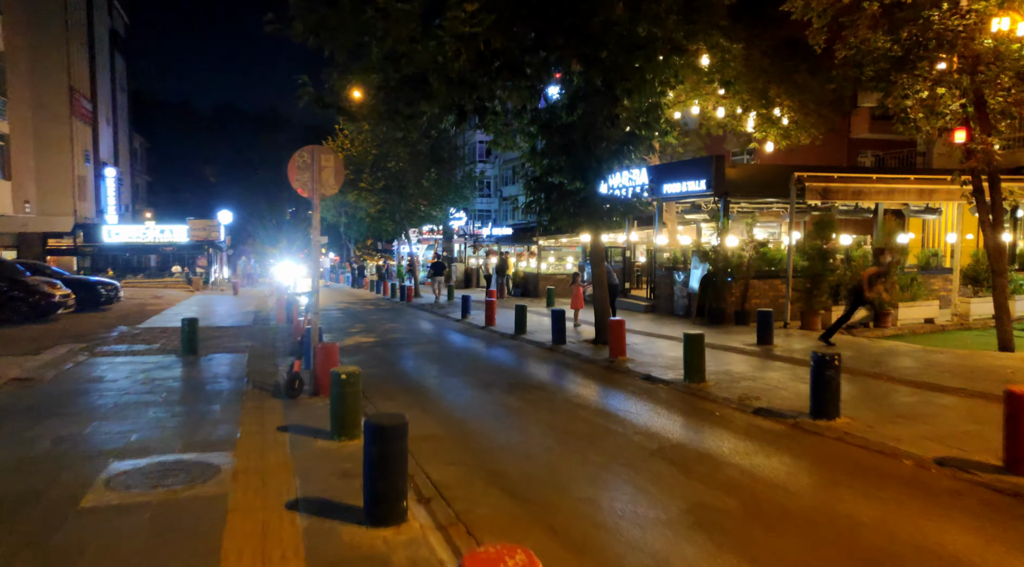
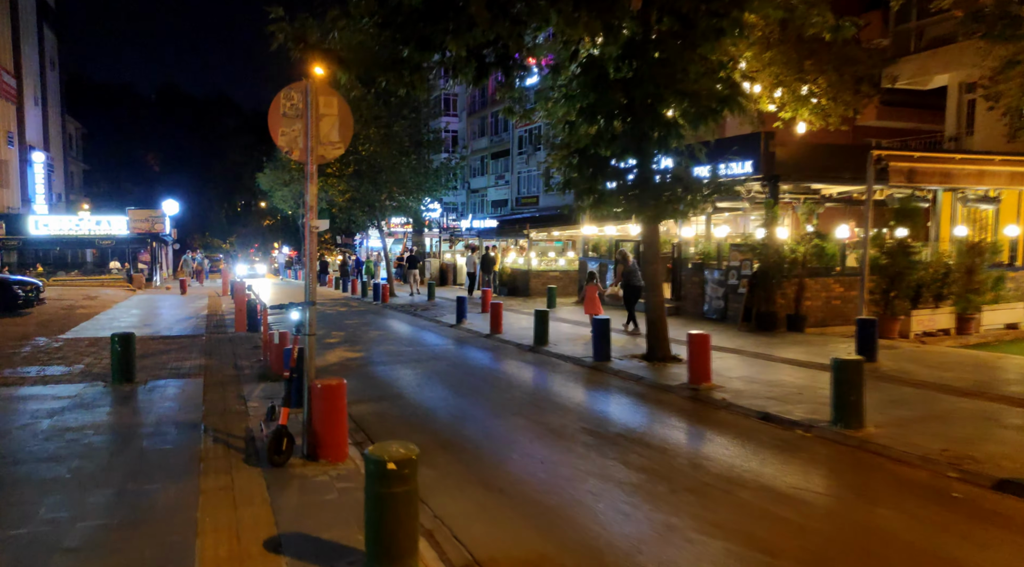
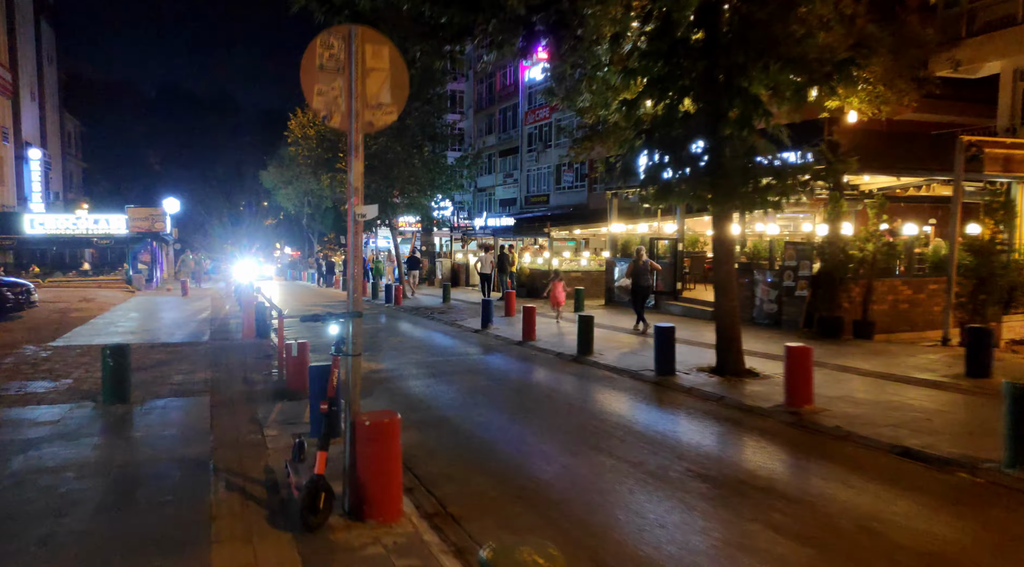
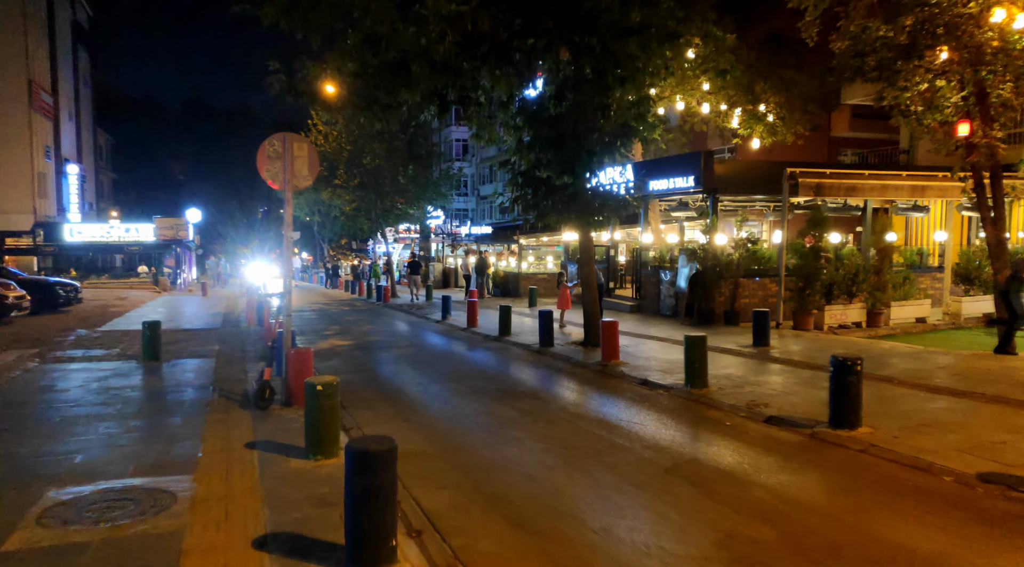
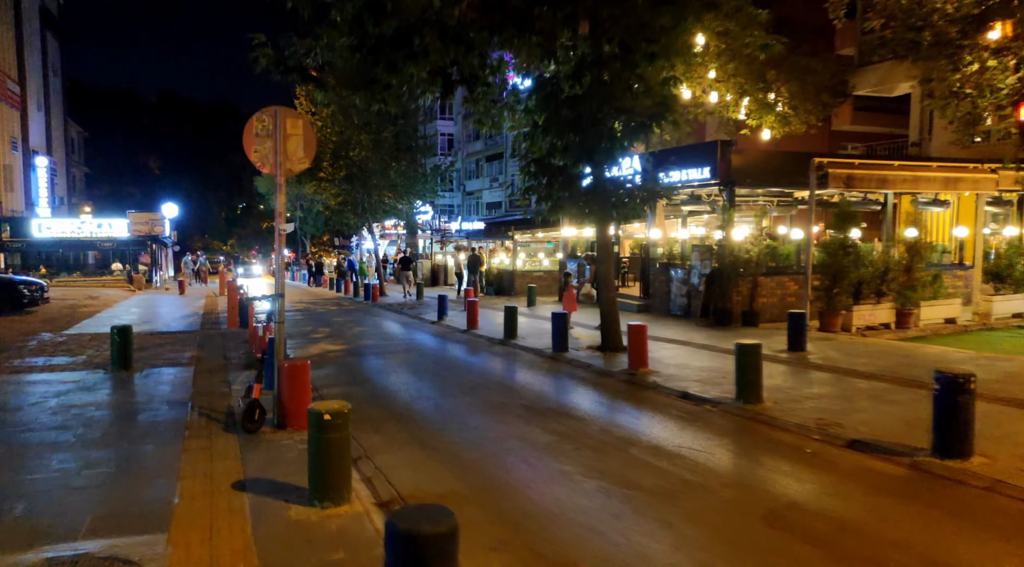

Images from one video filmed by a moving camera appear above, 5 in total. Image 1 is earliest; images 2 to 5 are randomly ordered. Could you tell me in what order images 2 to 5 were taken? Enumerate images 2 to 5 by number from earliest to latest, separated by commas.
4, 5, 2, 3
